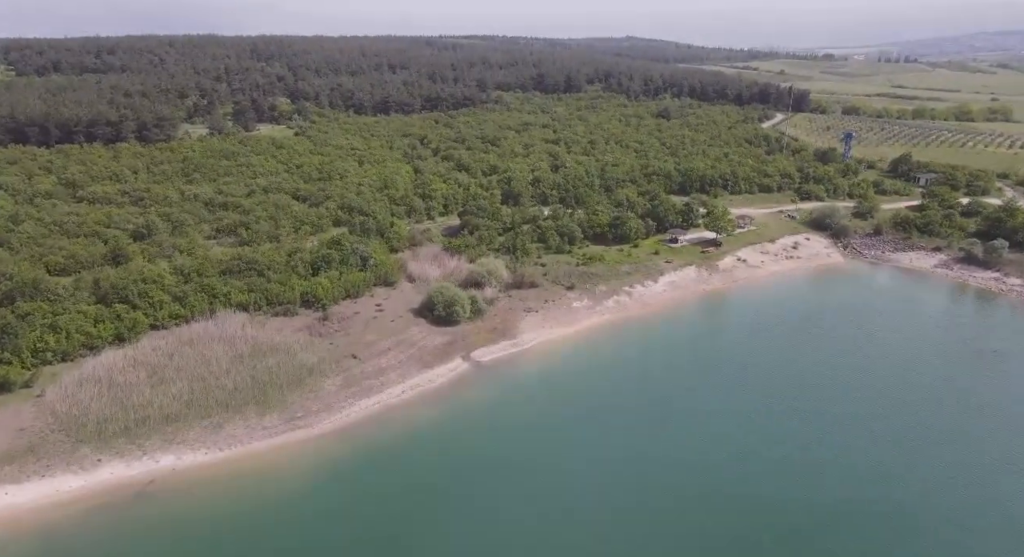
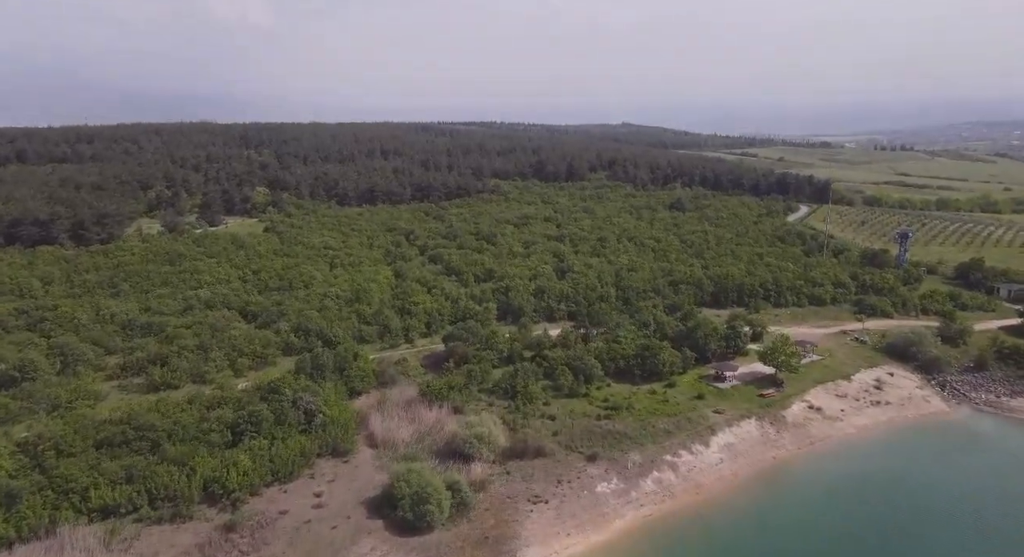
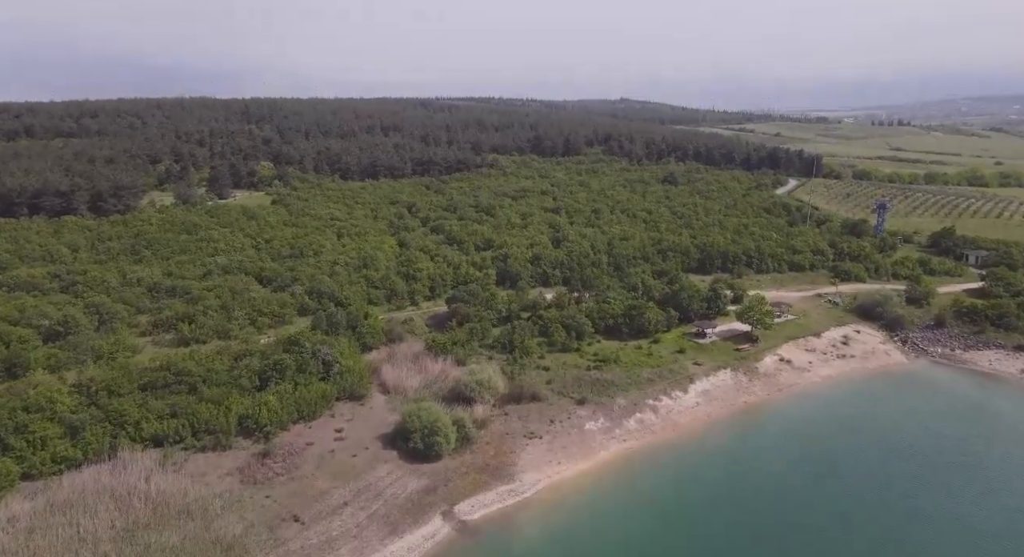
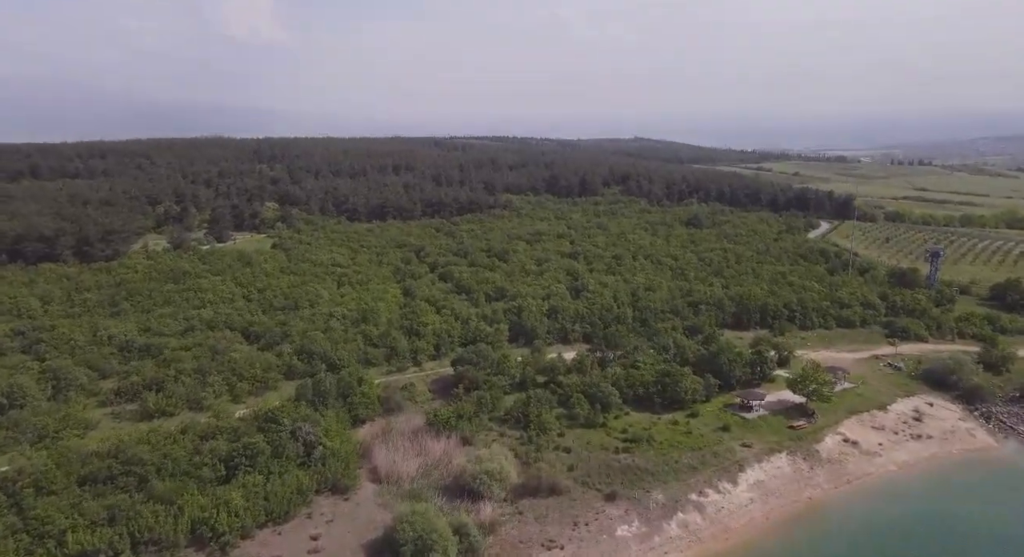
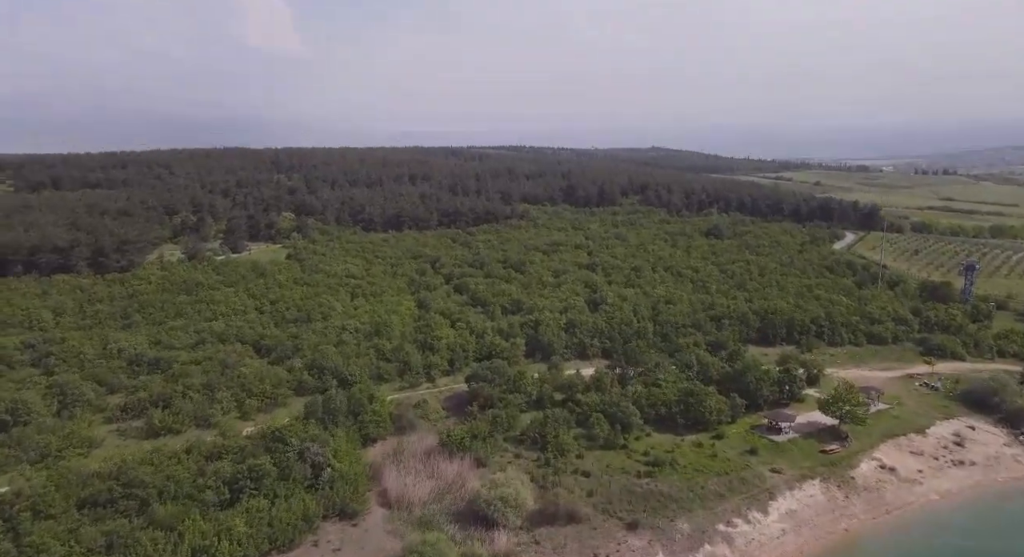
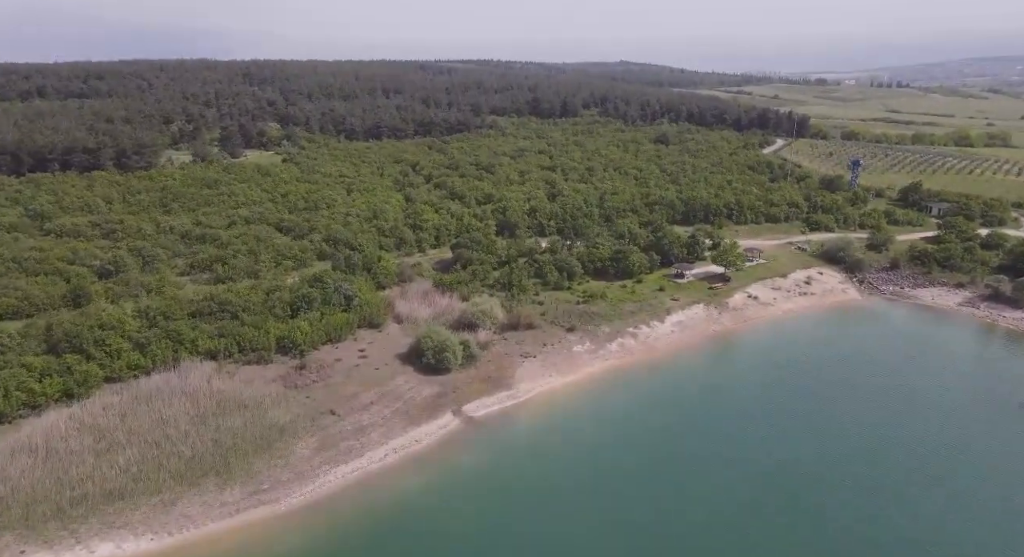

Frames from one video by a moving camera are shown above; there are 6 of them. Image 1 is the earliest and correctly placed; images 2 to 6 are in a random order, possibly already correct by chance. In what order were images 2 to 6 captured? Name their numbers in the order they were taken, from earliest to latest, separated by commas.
6, 3, 2, 4, 5
